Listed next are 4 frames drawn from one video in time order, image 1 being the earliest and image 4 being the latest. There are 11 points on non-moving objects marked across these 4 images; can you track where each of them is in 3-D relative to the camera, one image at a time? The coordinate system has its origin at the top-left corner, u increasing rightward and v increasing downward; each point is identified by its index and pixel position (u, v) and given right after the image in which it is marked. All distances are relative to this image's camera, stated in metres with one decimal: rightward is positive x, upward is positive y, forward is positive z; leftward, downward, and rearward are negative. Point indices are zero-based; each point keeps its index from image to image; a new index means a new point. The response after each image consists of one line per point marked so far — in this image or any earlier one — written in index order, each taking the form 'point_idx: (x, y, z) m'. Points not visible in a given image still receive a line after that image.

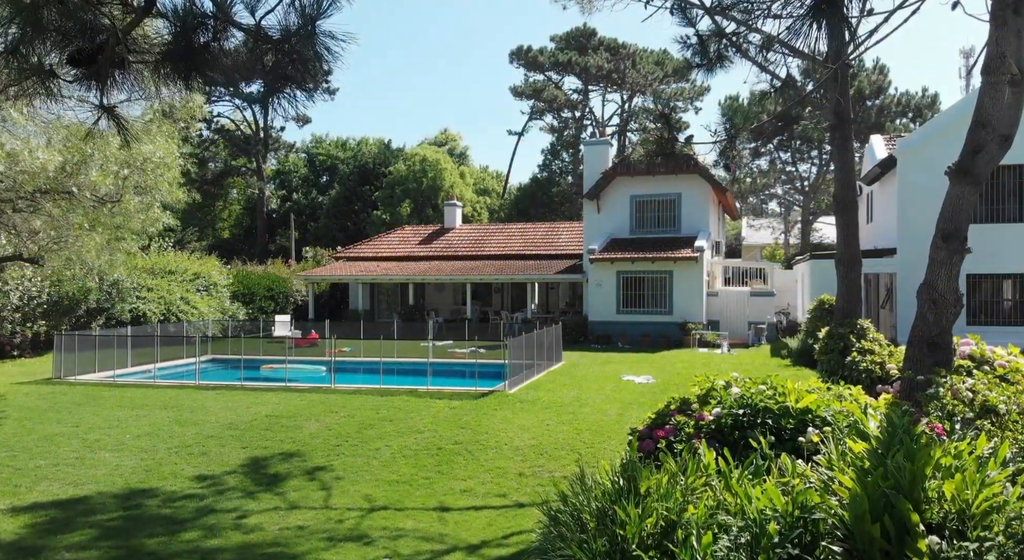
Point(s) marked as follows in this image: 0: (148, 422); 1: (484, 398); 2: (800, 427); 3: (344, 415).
0: (-6.3, -2.5, +13.1) m
1: (-0.5, -2.2, +14.0) m
2: (+3.4, -1.7, +9.0) m
3: (-2.9, -2.3, +13.0) m
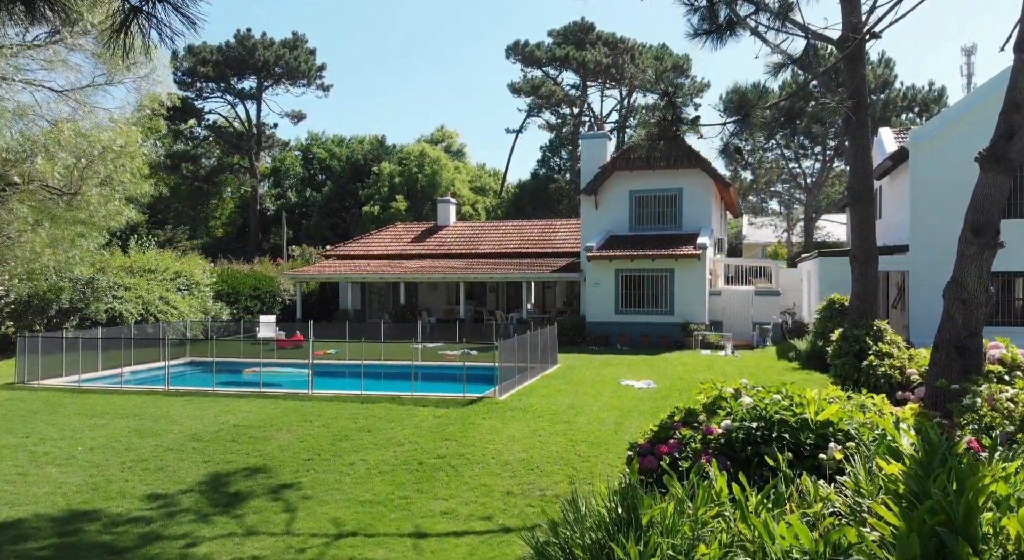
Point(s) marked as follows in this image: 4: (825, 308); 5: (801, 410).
0: (-6.4, -2.4, +12.0) m
1: (-0.7, -2.2, +13.0) m
2: (+3.2, -1.7, +8.0) m
3: (-3.1, -2.3, +12.0) m
4: (+7.4, -0.7, +18.0) m
5: (+3.2, -1.4, +8.3) m
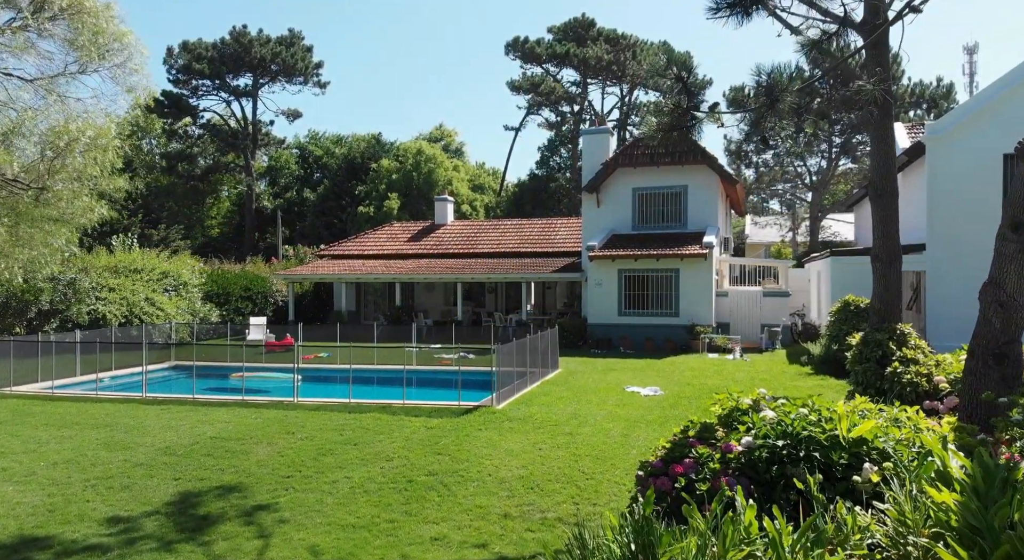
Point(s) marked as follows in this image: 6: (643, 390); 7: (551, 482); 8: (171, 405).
0: (-6.5, -2.4, +11.2) m
1: (-0.7, -2.2, +12.1) m
2: (+3.2, -1.7, +7.1) m
3: (-3.1, -2.3, +11.1) m
4: (+7.4, -0.7, +17.1) m
5: (+3.1, -1.4, +7.5) m
6: (+2.5, -2.1, +14.5) m
7: (+0.5, -2.5, +9.3) m
8: (-6.0, -2.2, +13.4) m
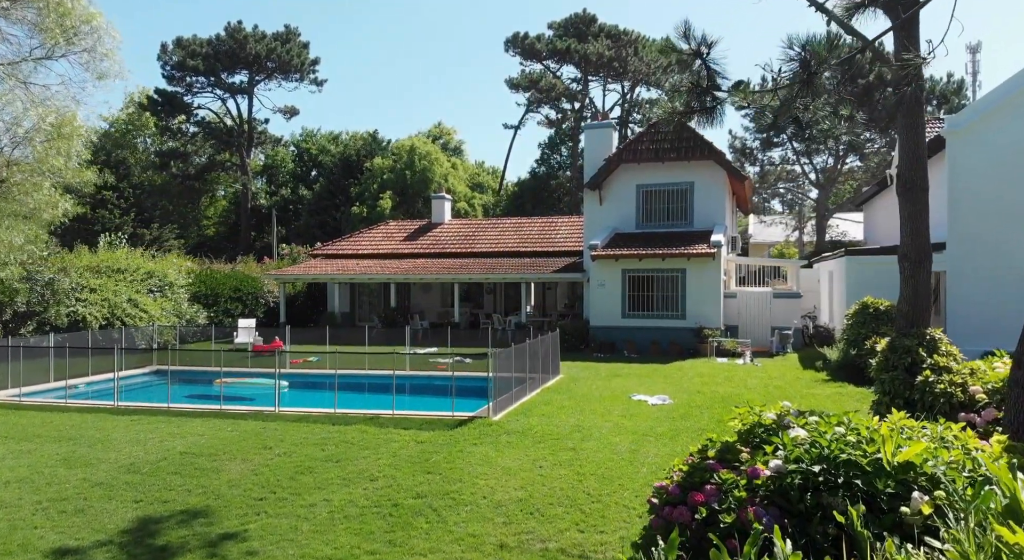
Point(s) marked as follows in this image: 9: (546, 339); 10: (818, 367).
0: (-6.5, -2.4, +10.2) m
1: (-0.7, -2.2, +11.2) m
2: (+3.2, -1.7, +6.1) m
3: (-3.1, -2.3, +10.2) m
4: (+7.3, -0.7, +16.2) m
5: (+3.1, -1.5, +6.5) m
6: (+2.5, -2.1, +13.6) m
7: (+0.4, -2.5, +8.3) m
8: (-6.1, -2.2, +12.5) m
9: (+0.8, -1.3, +16.5) m
10: (+6.8, -1.9, +16.9) m
